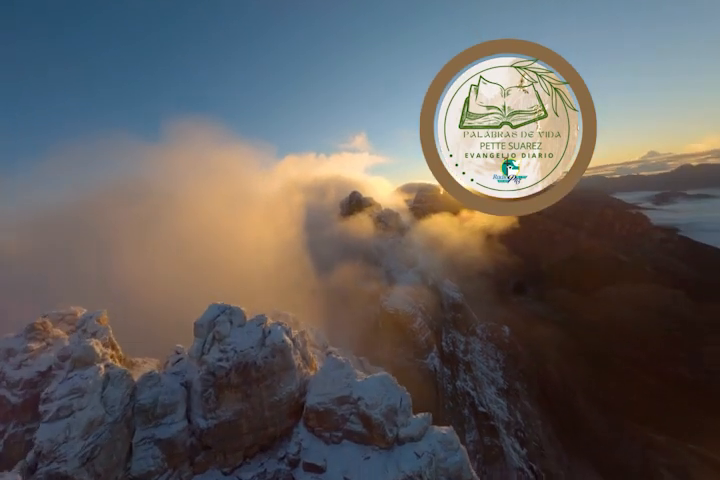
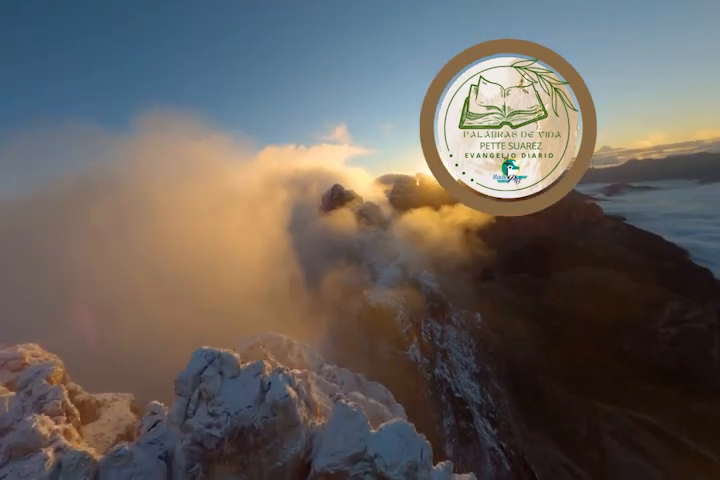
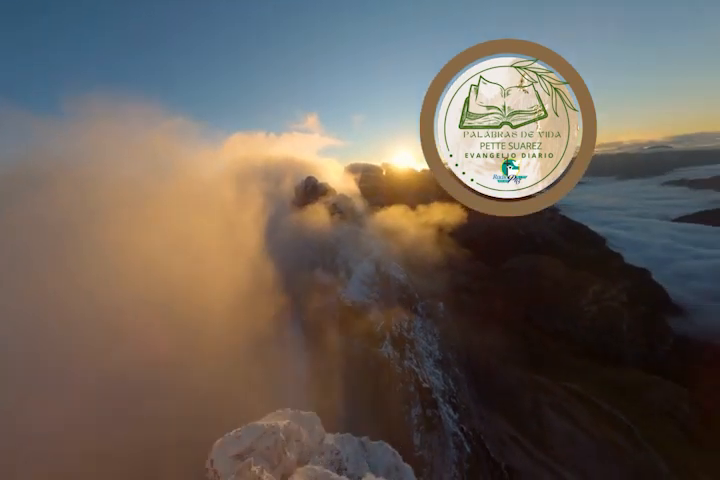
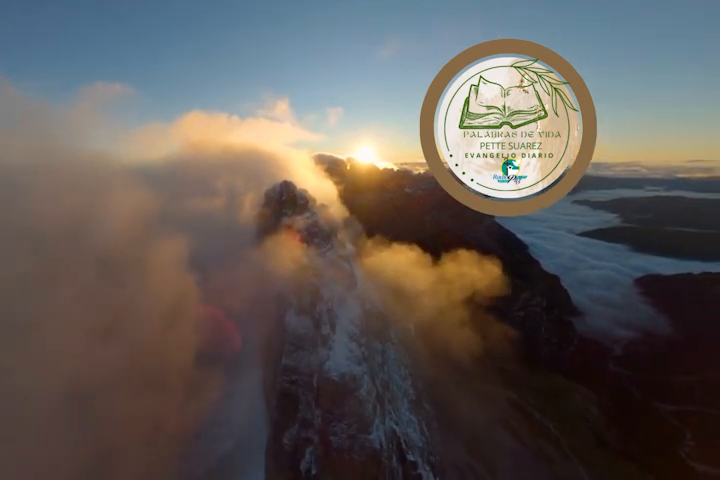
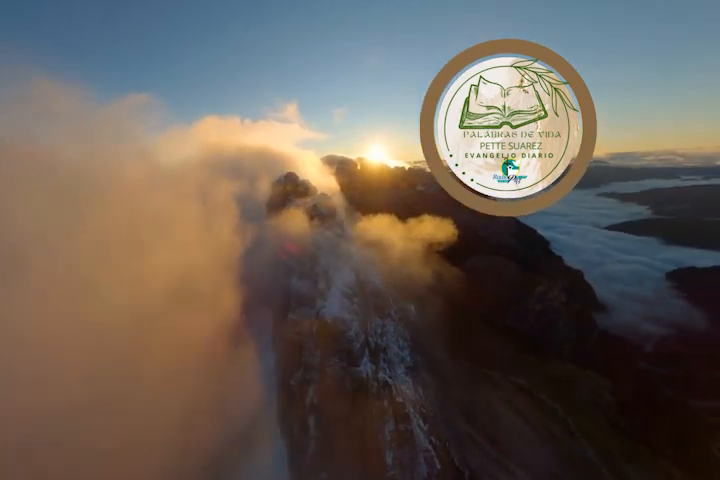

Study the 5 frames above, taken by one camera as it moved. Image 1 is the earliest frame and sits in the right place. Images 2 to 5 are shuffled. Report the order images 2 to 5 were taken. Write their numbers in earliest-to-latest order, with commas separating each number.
2, 3, 5, 4
